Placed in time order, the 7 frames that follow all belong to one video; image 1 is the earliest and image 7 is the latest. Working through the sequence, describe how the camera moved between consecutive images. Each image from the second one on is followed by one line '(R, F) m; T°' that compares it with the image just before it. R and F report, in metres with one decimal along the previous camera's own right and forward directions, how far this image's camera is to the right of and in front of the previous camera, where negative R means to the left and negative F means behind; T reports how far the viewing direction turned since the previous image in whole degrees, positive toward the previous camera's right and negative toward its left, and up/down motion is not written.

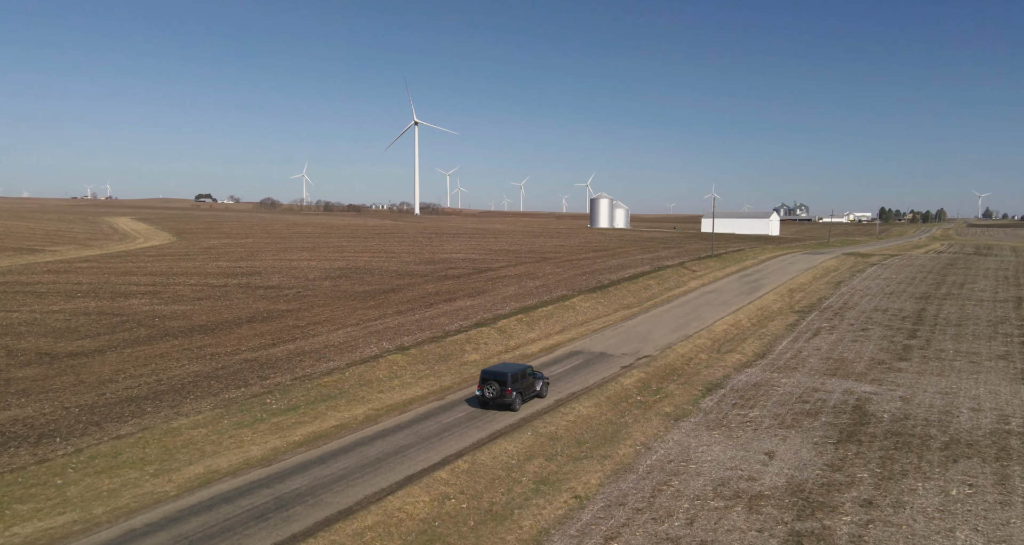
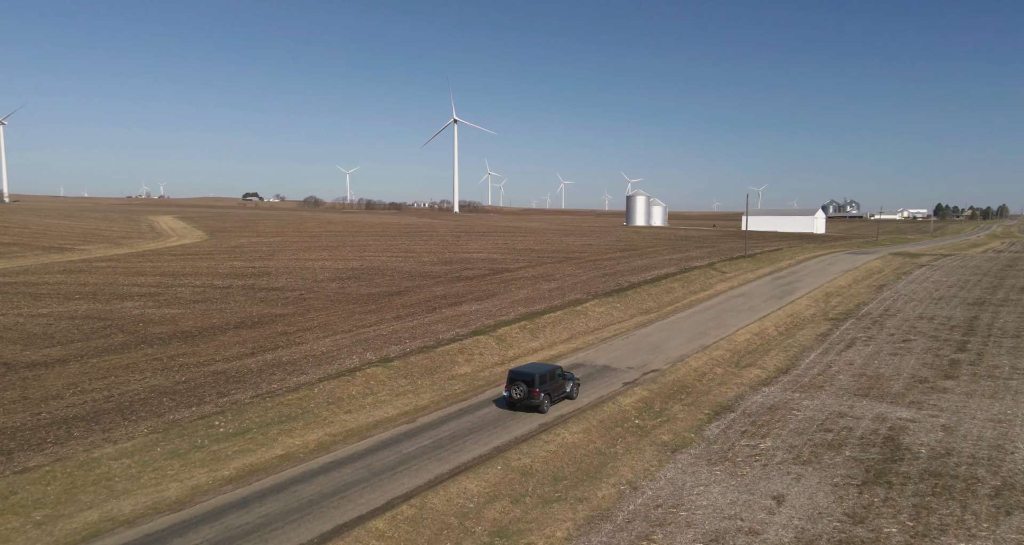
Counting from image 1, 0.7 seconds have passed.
(+1.5, +2.2) m; -3°
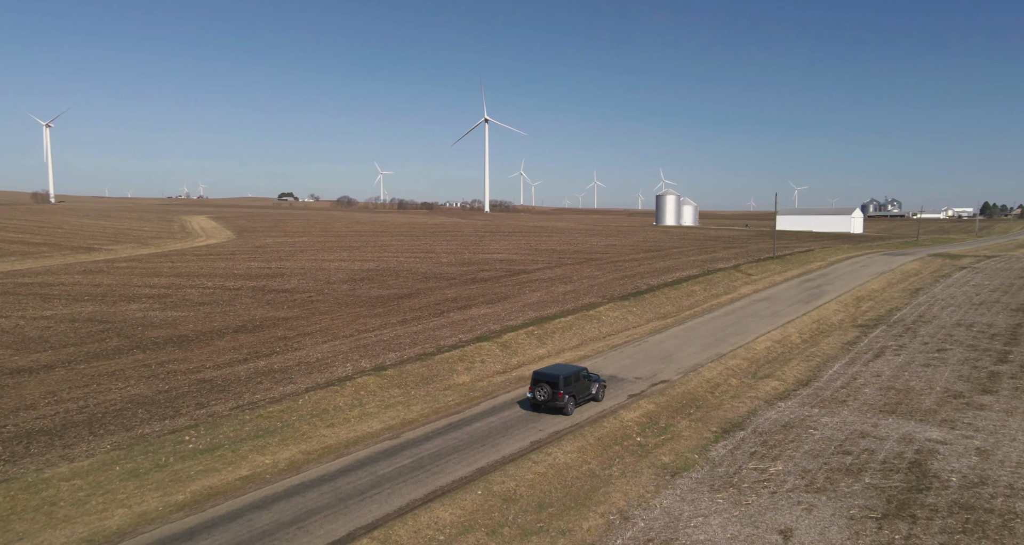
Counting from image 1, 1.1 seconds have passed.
(+1.0, +1.2) m; -2°
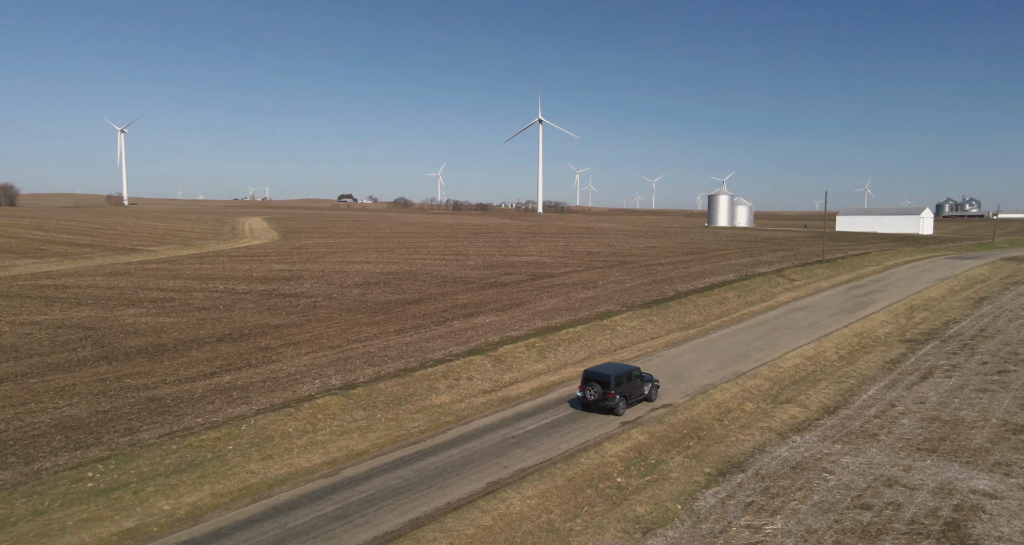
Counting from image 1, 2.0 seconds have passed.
(+2.2, +2.5) m; -4°
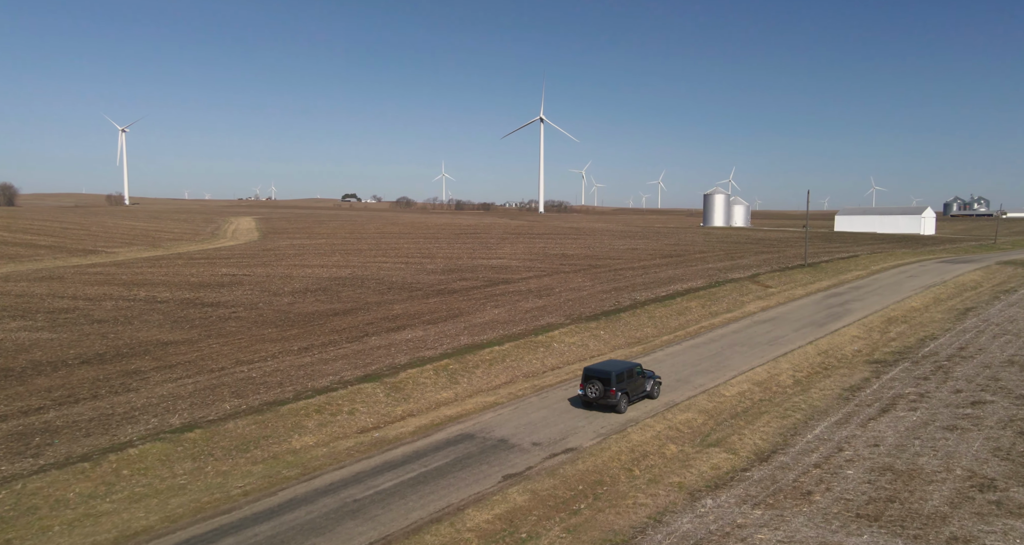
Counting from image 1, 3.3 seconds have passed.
(+3.4, +3.5) m; 0°
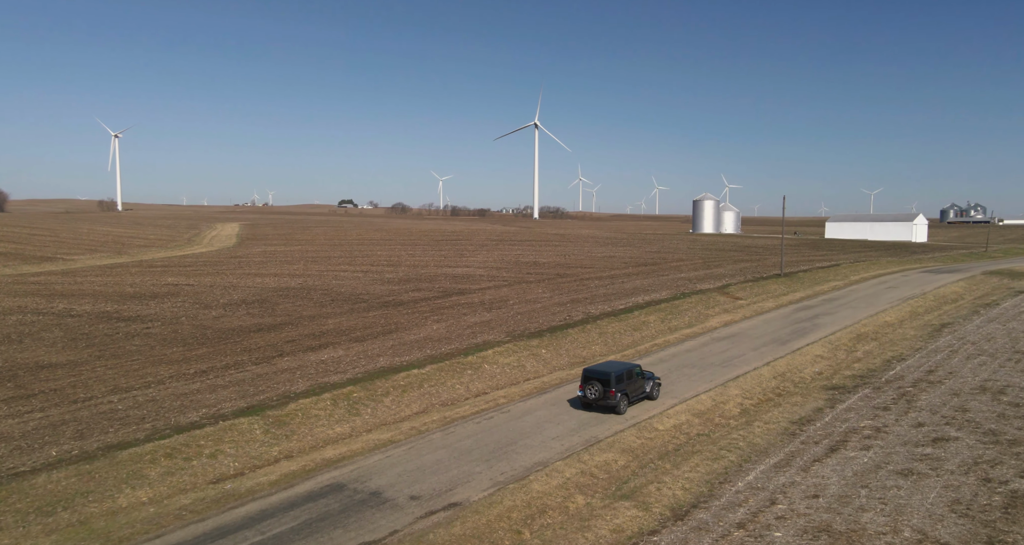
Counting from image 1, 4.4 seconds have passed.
(+2.8, +2.7) m; +1°
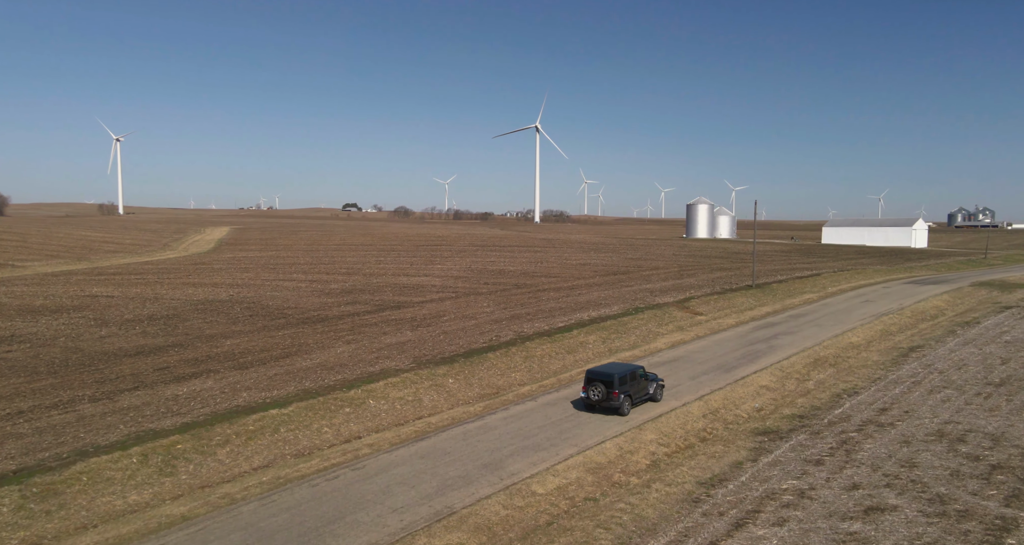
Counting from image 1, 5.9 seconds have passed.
(+4.0, +3.8) m; 0°
